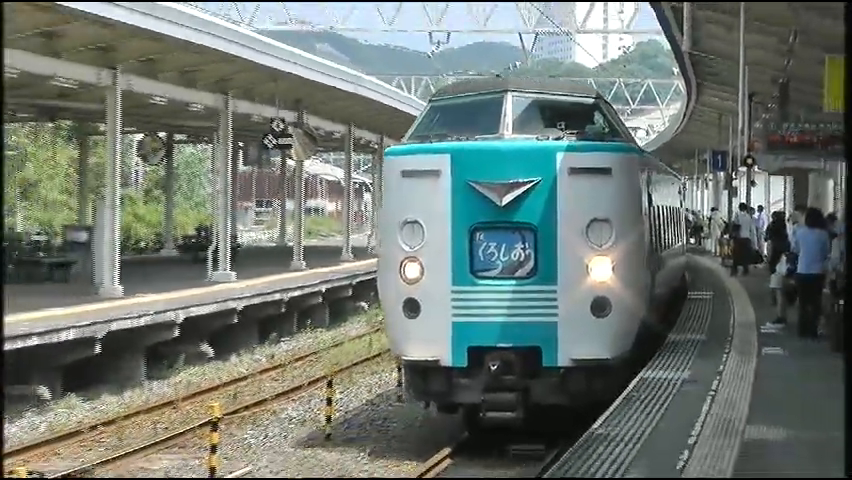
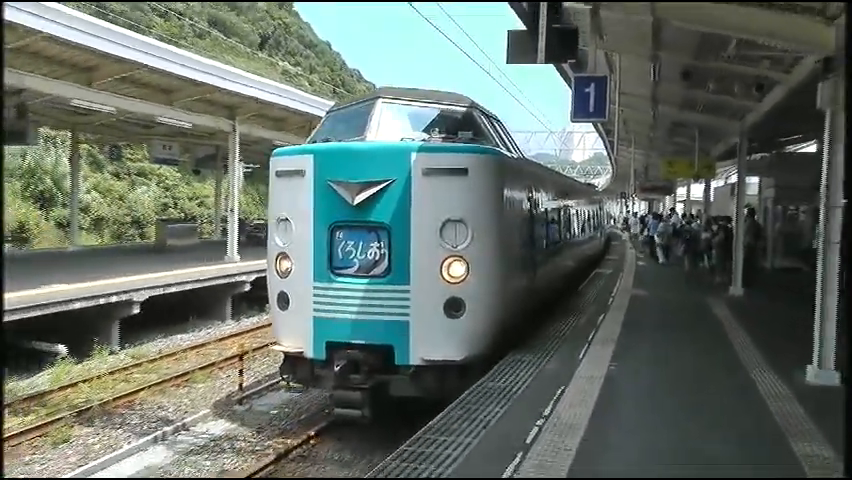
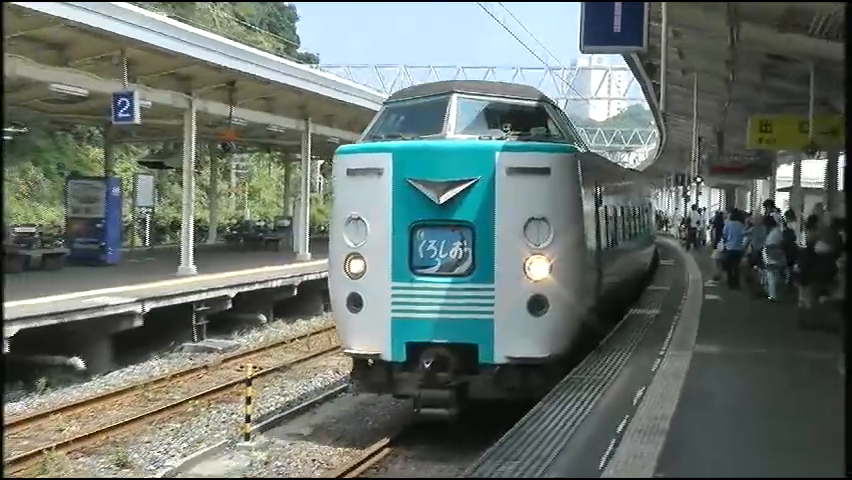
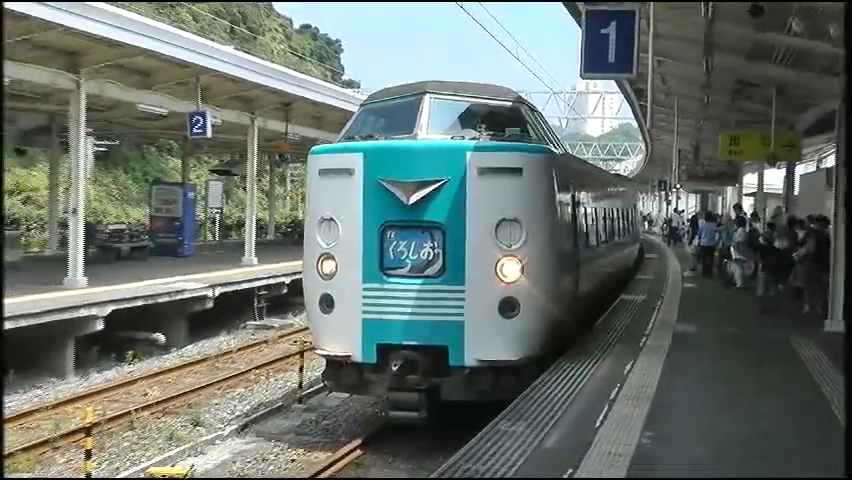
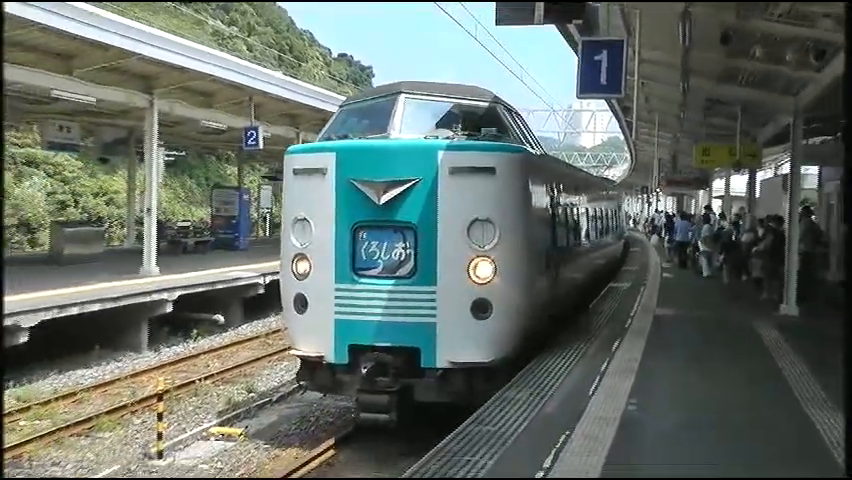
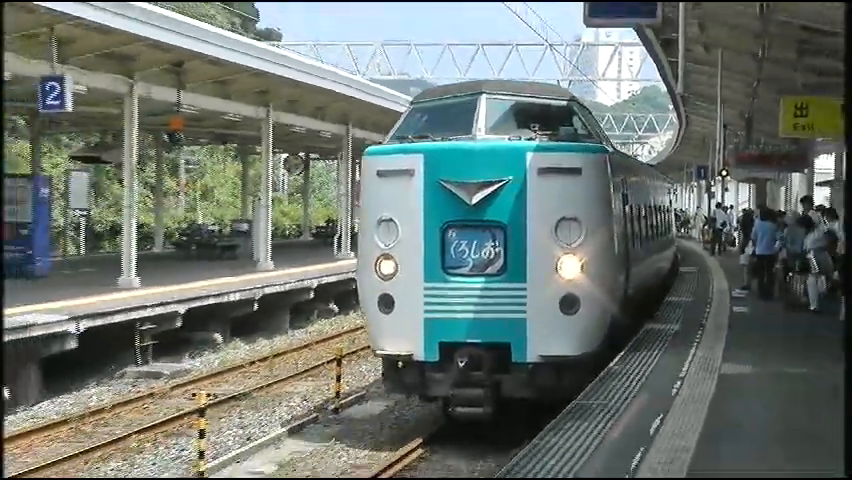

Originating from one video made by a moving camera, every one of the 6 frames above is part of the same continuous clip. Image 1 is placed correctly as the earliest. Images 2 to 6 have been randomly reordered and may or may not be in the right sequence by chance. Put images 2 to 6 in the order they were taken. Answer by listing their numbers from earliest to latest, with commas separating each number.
6, 3, 4, 5, 2
